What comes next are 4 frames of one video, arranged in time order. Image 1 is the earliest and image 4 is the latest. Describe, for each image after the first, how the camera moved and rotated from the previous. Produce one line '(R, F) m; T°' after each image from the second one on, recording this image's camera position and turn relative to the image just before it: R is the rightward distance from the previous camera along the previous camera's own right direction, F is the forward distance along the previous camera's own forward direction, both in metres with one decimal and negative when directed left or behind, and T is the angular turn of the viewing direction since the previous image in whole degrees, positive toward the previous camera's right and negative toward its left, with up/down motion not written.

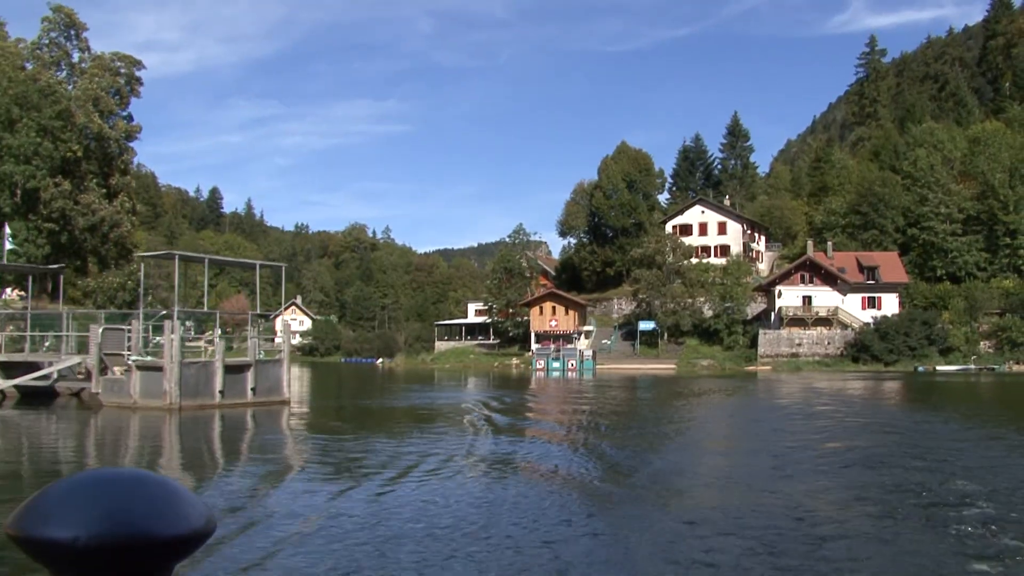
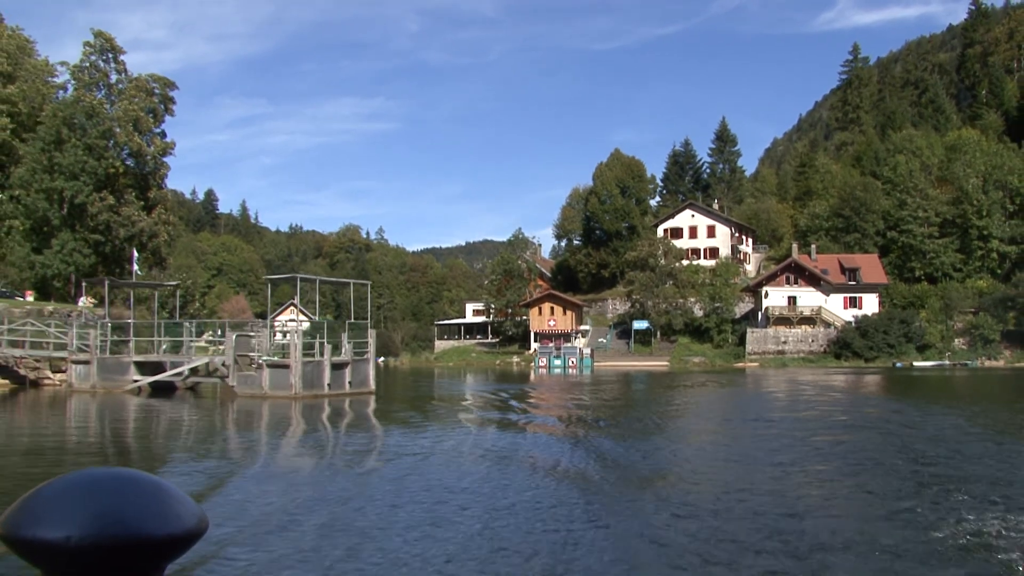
(-0.9, -3.0) m; +1°
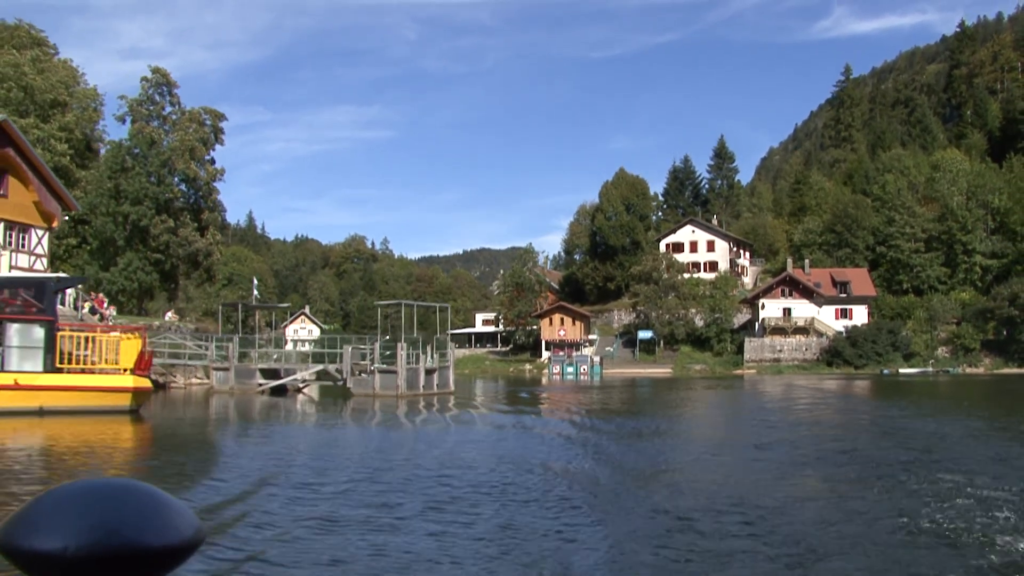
(-1.1, -4.0) m; 0°
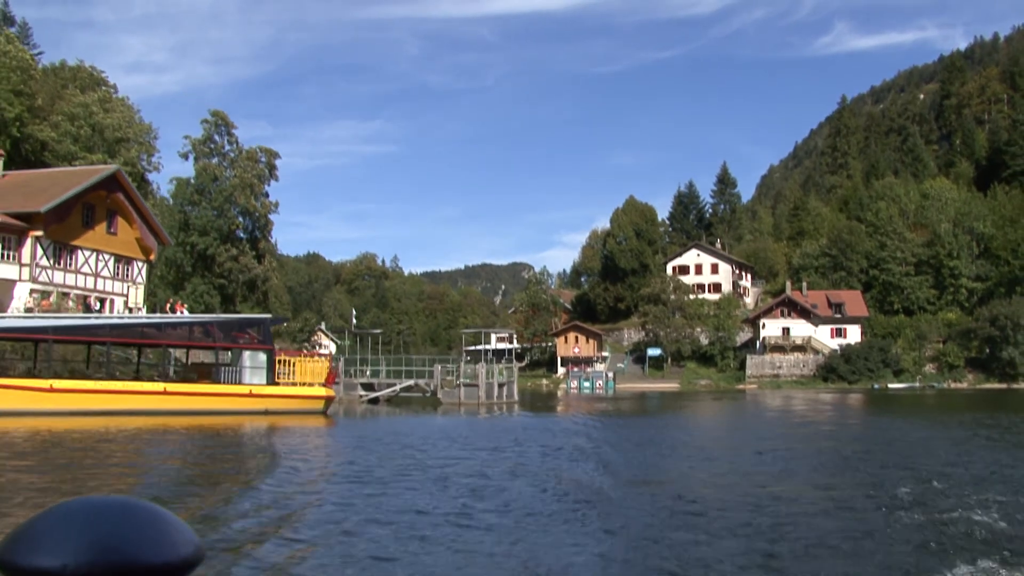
(-1.4, -5.0) m; 0°
